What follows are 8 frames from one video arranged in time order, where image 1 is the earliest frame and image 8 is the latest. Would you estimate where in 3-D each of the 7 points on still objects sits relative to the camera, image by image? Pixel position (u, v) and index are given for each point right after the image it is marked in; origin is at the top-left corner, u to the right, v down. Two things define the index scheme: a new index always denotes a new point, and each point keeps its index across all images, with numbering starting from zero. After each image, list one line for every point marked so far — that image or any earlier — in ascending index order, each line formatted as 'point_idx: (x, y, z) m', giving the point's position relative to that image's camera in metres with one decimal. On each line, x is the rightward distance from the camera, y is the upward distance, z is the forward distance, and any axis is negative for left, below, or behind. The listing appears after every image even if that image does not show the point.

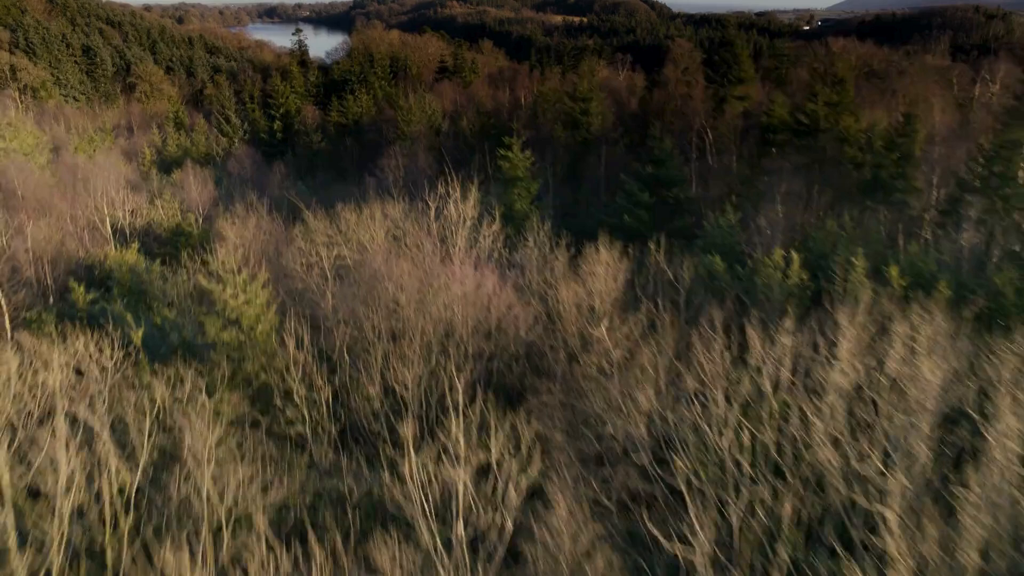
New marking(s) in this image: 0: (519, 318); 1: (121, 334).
0: (+0.1, -0.4, +9.8) m
1: (-5.2, -0.6, +9.7) m
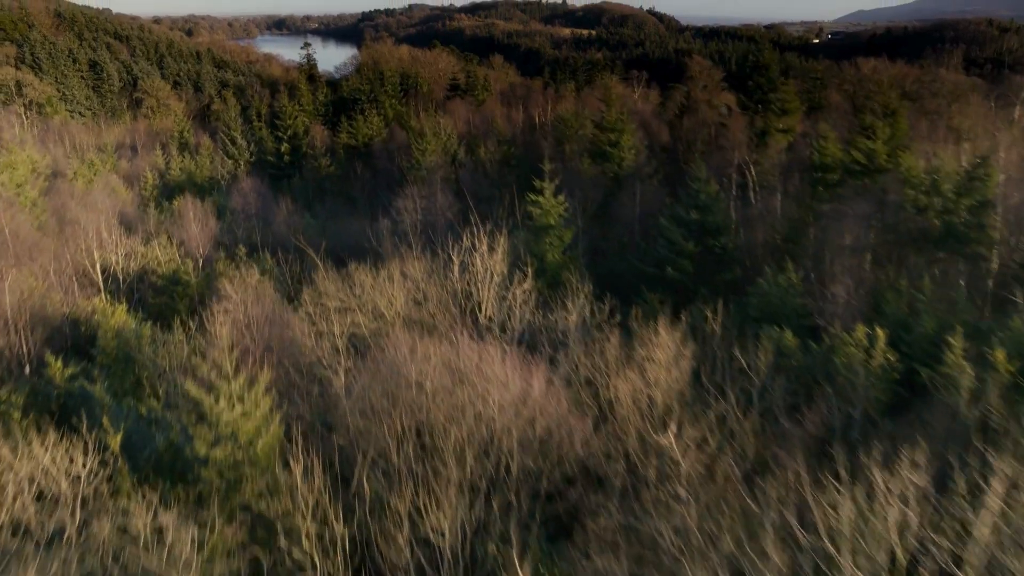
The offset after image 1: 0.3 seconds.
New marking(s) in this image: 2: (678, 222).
0: (+0.6, -1.5, +8.3) m
1: (-4.7, -1.7, +8.2) m
2: (+3.3, +1.3, +14.6) m
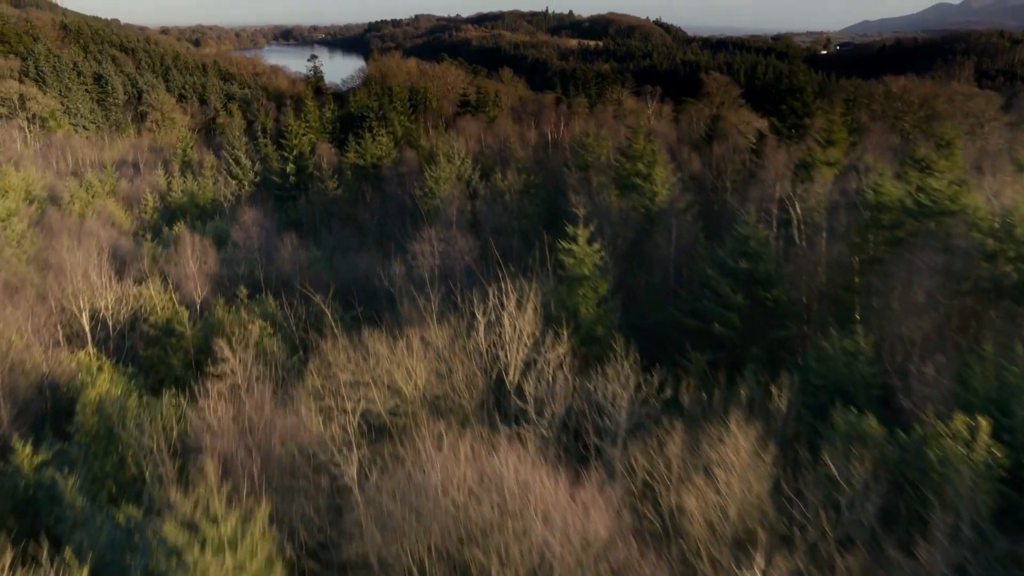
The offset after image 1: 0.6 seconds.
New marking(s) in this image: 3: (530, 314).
0: (+1.1, -2.4, +6.9) m
1: (-4.2, -2.6, +6.8) m
2: (+3.8, +0.3, +13.2) m
3: (+0.3, -0.4, +11.2) m
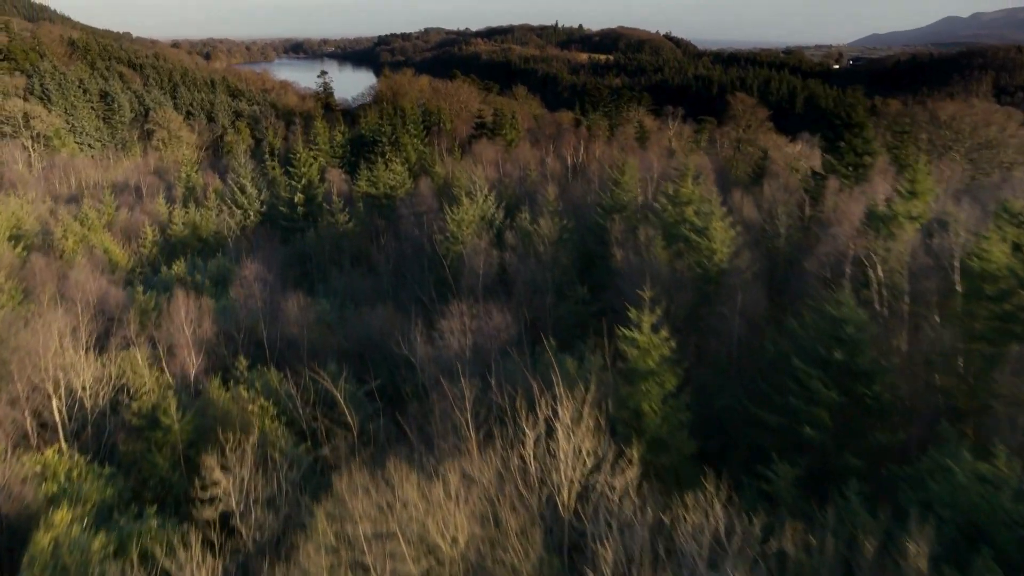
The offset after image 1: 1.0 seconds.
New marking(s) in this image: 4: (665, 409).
0: (+1.7, -3.6, +4.7) m
1: (-3.6, -3.8, +4.8) m
2: (+4.5, -1.0, +11.1) m
3: (+1.0, -1.7, +9.2) m
4: (+2.1, -1.7, +10.2) m
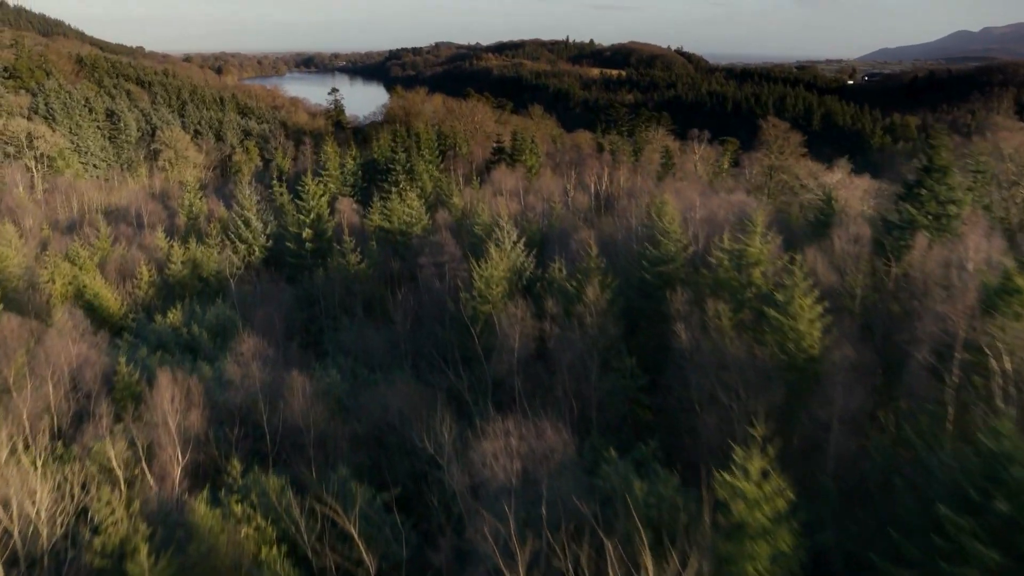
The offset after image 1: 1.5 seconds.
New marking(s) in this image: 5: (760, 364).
0: (+2.4, -5.0, +2.3) m
1: (-2.9, -5.1, +2.4) m
2: (+5.3, -2.5, +8.6) m
3: (+1.7, -3.1, +6.7) m
4: (+2.8, -3.1, +7.7) m
5: (+4.3, -1.3, +12.6) m
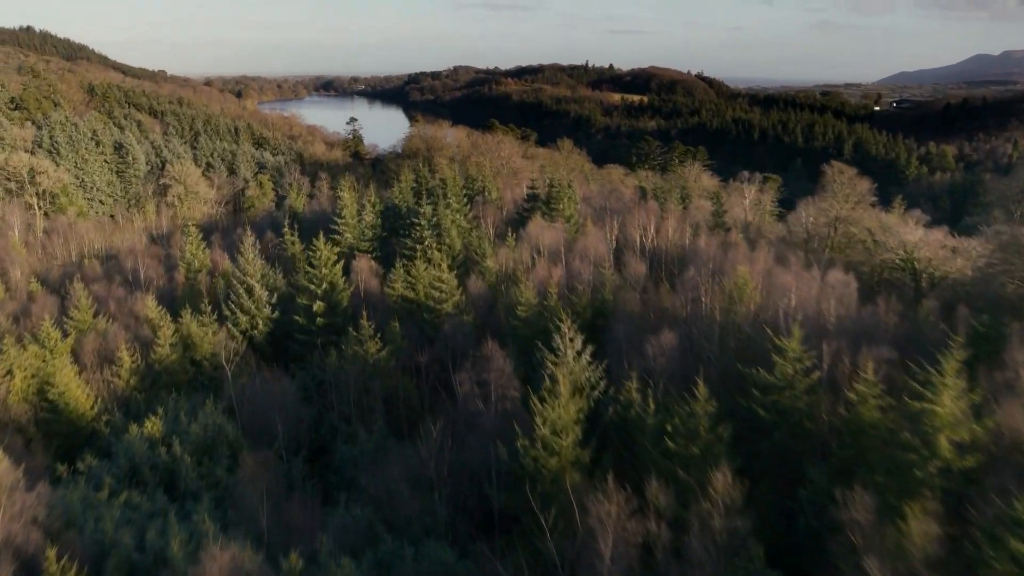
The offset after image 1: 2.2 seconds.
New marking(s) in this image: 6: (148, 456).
0: (+3.3, -7.1, -2.3) m
1: (-2.0, -7.2, -2.2) m
2: (+6.4, -4.9, +4.0) m
3: (+2.7, -5.4, +2.2) m
4: (+3.9, -5.5, +3.2) m
5: (+5.5, -3.8, +8.1) m
6: (-8.6, -4.0, +17.2) m
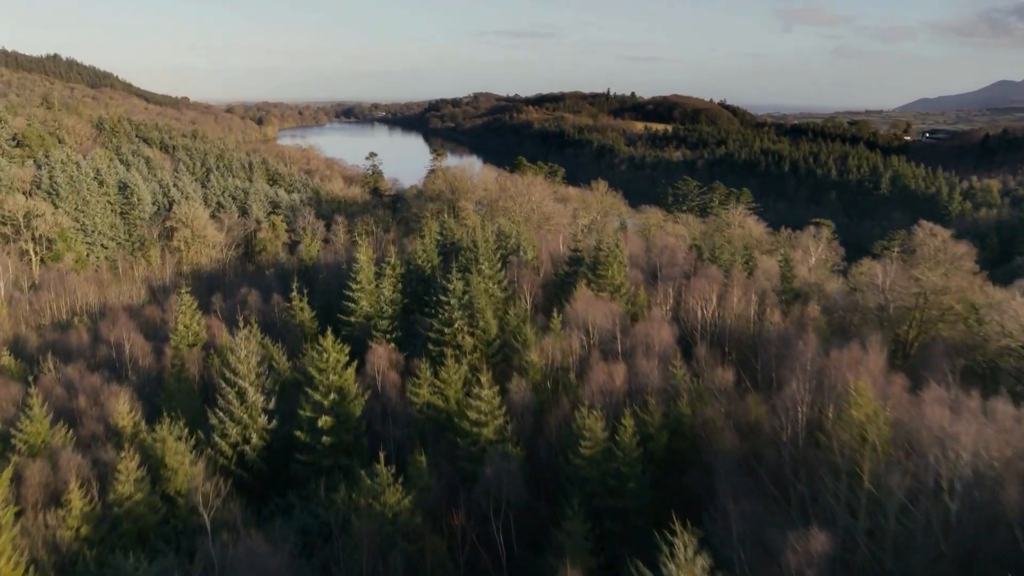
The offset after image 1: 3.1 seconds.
0: (+4.1, -9.4, -7.8) m
1: (-1.2, -9.5, -7.5) m
2: (+7.4, -7.4, -1.4) m
3: (+3.7, -7.9, -3.2) m
4: (+4.9, -7.9, -2.3) m
5: (+6.6, -6.5, +2.7) m
6: (-7.3, -6.8, +12.1) m
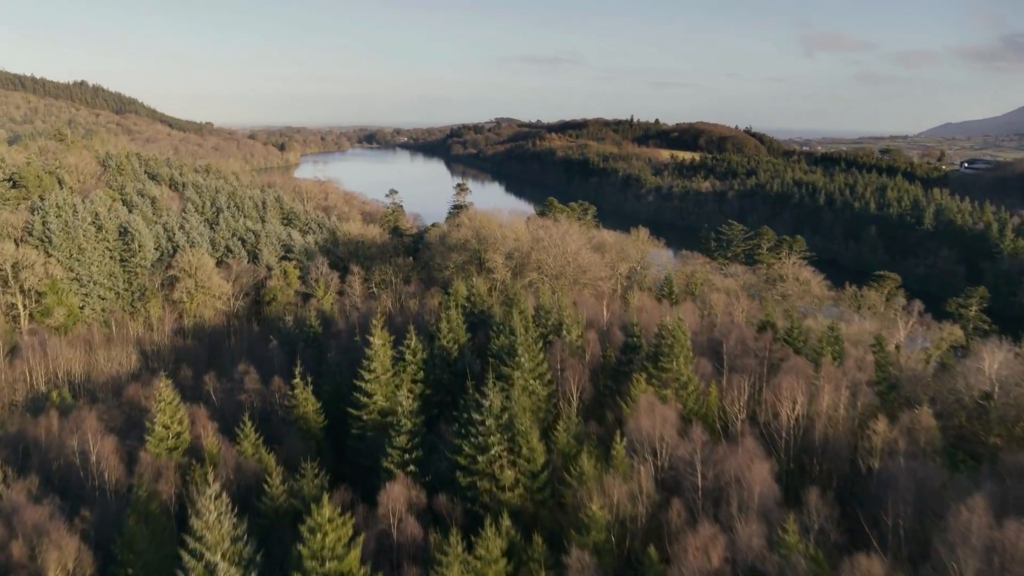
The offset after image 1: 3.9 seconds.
0: (+4.7, -11.8, -13.8) m
1: (-0.6, -11.8, -13.4) m
2: (+8.0, -10.0, -7.5) m
3: (+4.3, -10.3, -9.2) m
4: (+5.5, -10.4, -8.3) m
5: (+7.4, -9.1, -3.3) m
6: (-6.2, -9.7, +6.4) m
